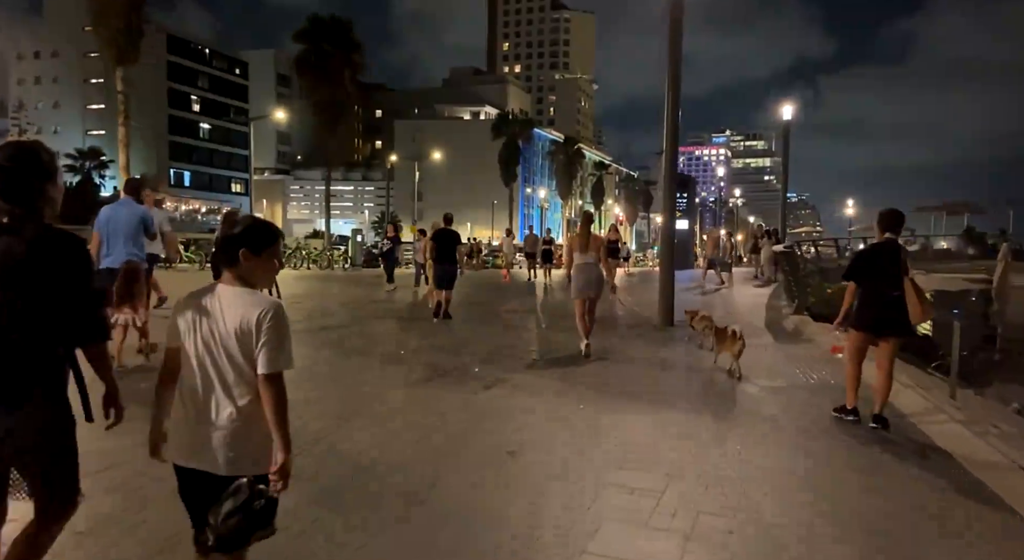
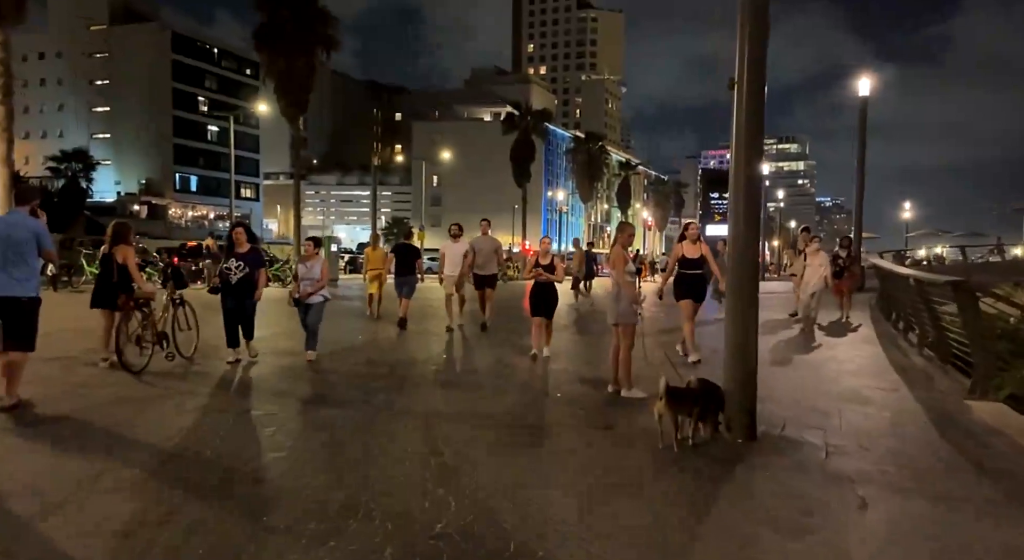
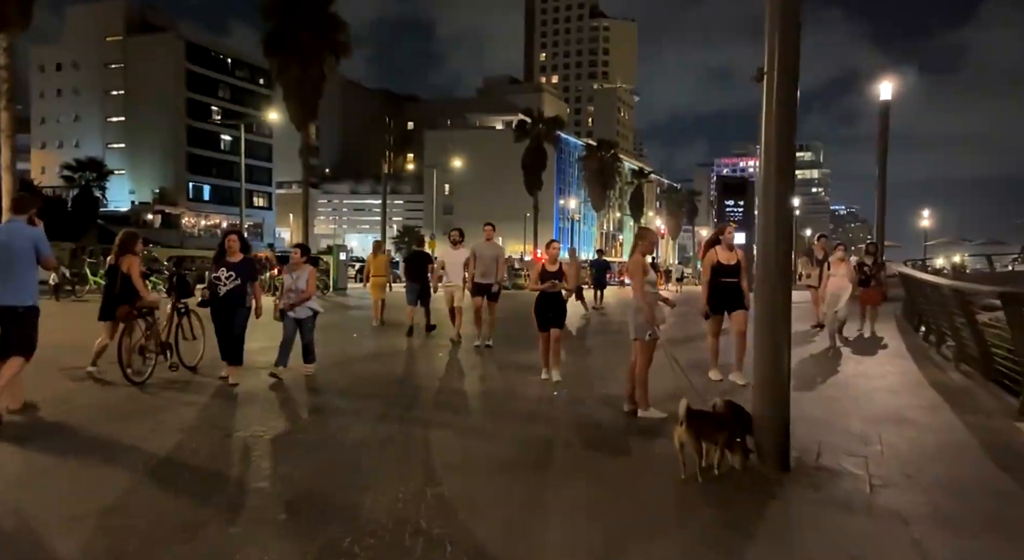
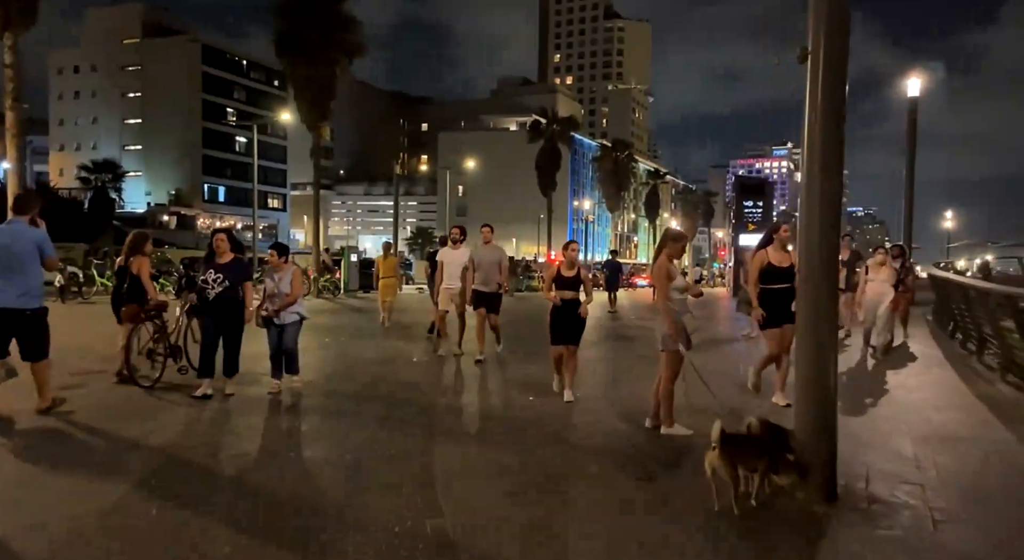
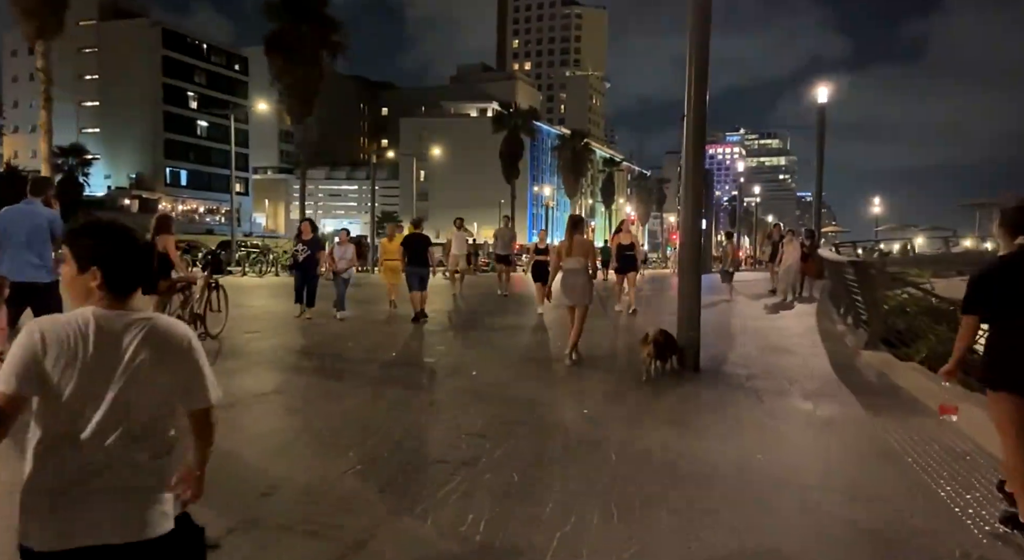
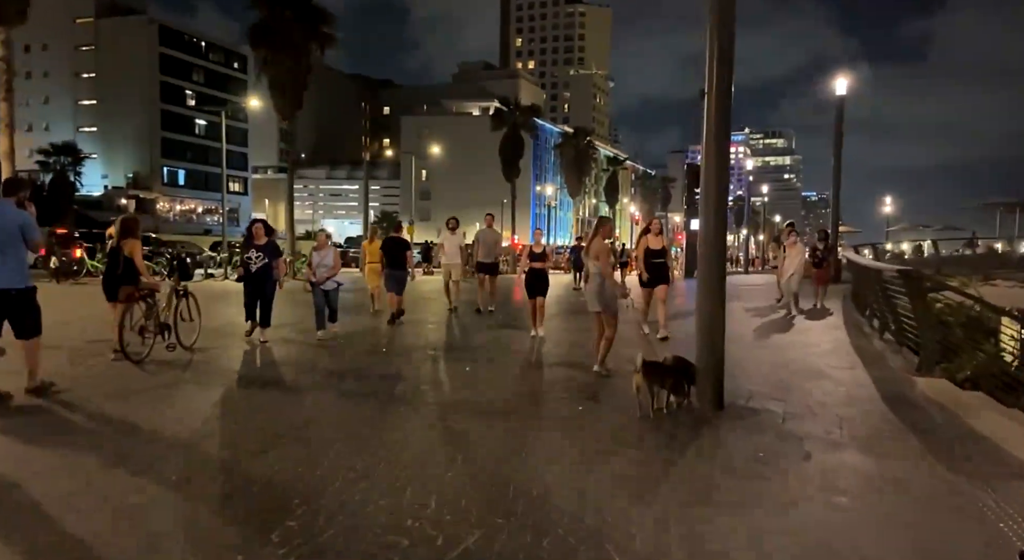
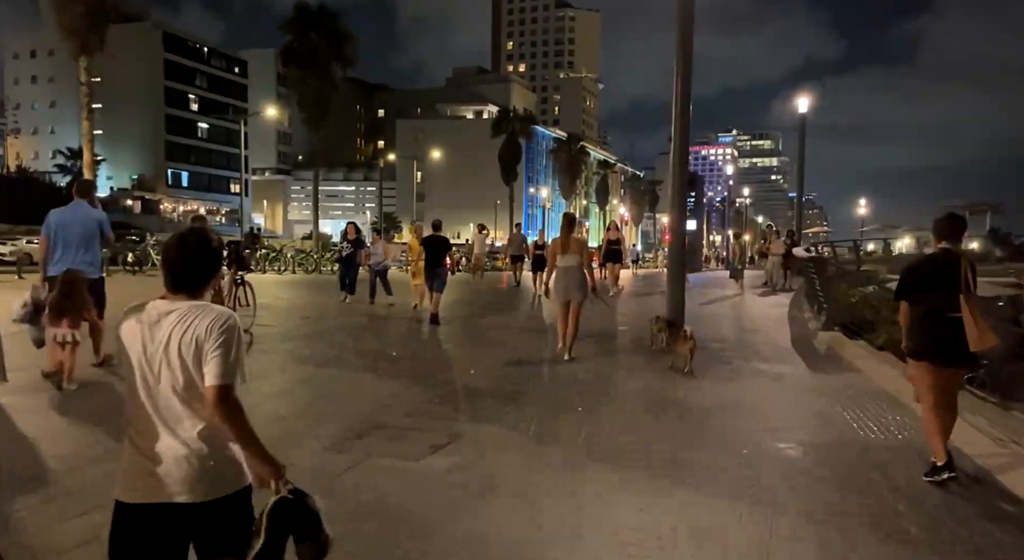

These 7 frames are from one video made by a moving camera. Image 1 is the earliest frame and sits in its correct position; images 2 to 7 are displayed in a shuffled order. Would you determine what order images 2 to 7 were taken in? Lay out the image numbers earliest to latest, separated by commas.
7, 5, 6, 2, 3, 4
